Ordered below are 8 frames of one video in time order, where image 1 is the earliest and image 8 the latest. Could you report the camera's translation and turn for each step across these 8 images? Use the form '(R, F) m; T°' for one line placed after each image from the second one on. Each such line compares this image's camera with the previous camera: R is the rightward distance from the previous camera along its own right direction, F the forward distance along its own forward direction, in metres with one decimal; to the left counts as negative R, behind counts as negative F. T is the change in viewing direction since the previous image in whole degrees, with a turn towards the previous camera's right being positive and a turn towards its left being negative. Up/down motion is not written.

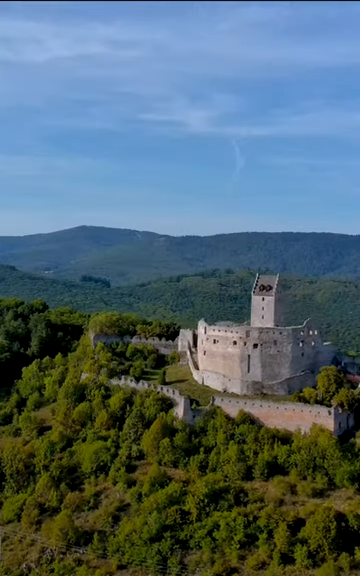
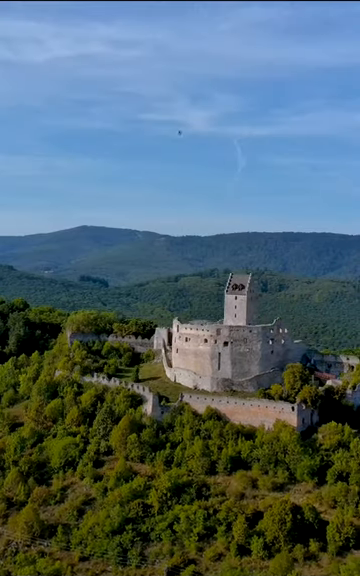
(+1.7, -0.7) m; 0°
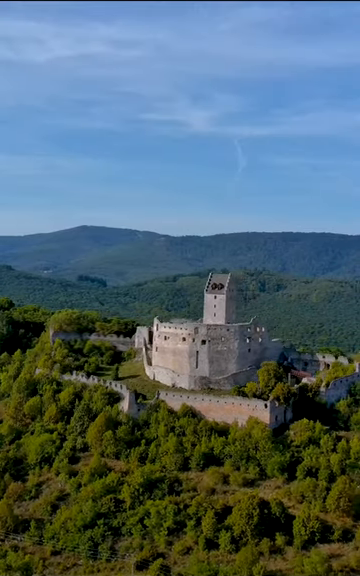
(+1.3, -0.6) m; 0°
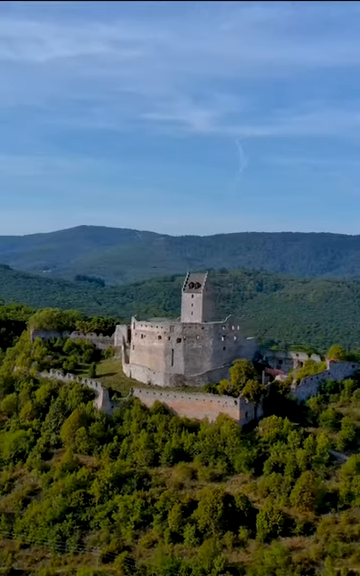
(+1.5, -0.6) m; 0°
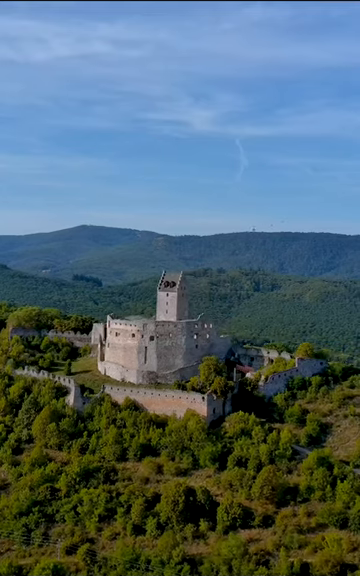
(+1.7, -0.7) m; 0°
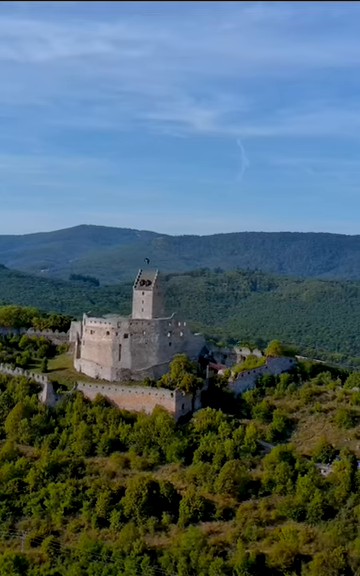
(+1.7, -0.7) m; 0°
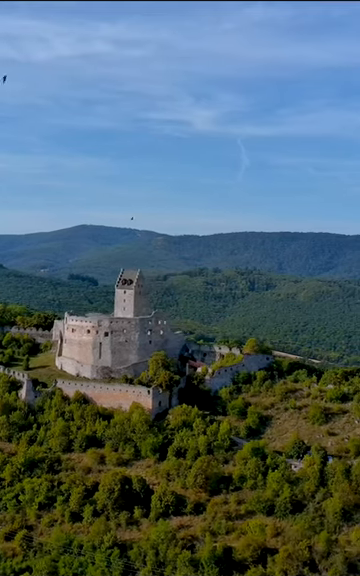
(+1.3, -0.5) m; 0°
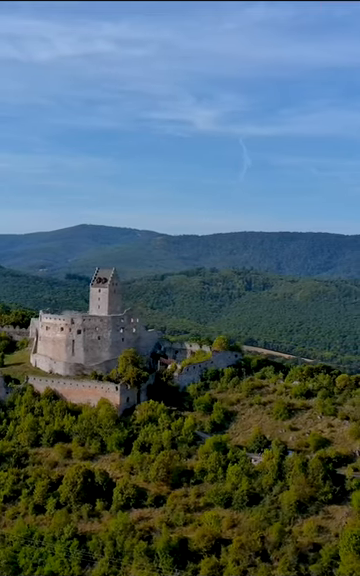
(+1.8, -0.8) m; 0°
